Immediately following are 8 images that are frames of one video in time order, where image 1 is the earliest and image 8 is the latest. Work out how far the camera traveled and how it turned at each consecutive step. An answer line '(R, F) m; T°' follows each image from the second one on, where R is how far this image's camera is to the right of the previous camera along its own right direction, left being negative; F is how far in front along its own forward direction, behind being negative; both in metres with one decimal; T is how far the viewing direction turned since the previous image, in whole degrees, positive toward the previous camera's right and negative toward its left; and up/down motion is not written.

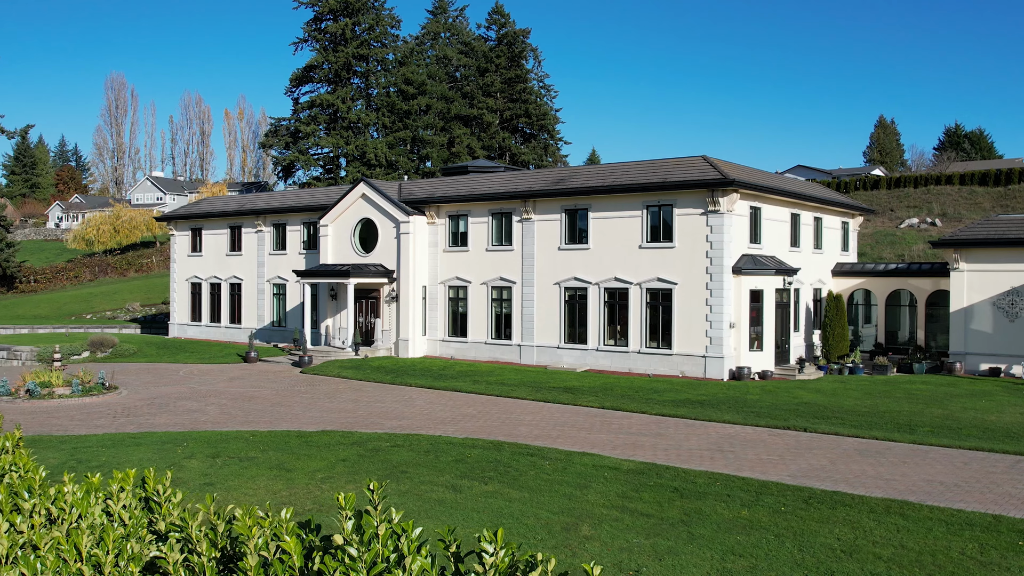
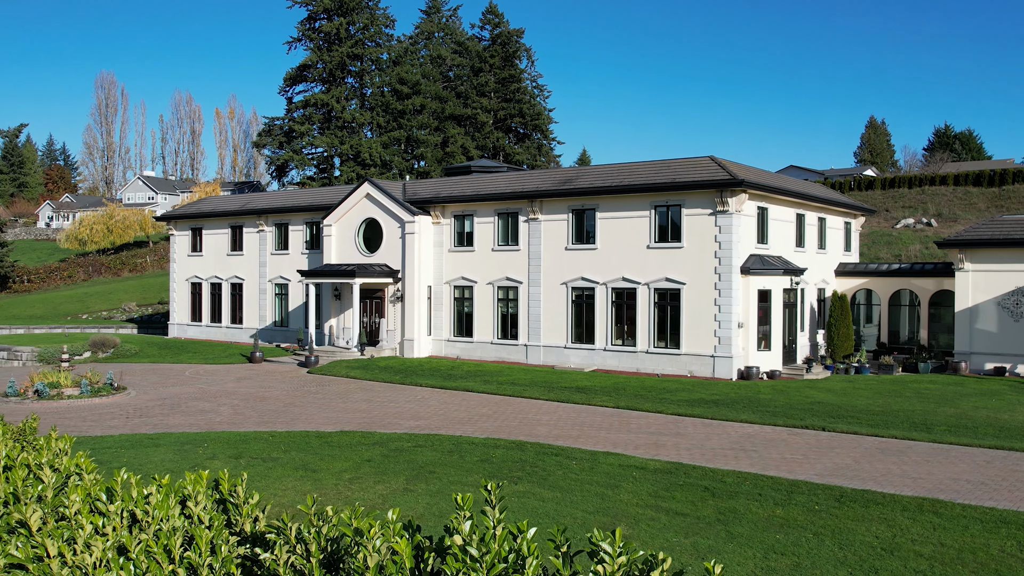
(-0.6, 0.0) m; +1°
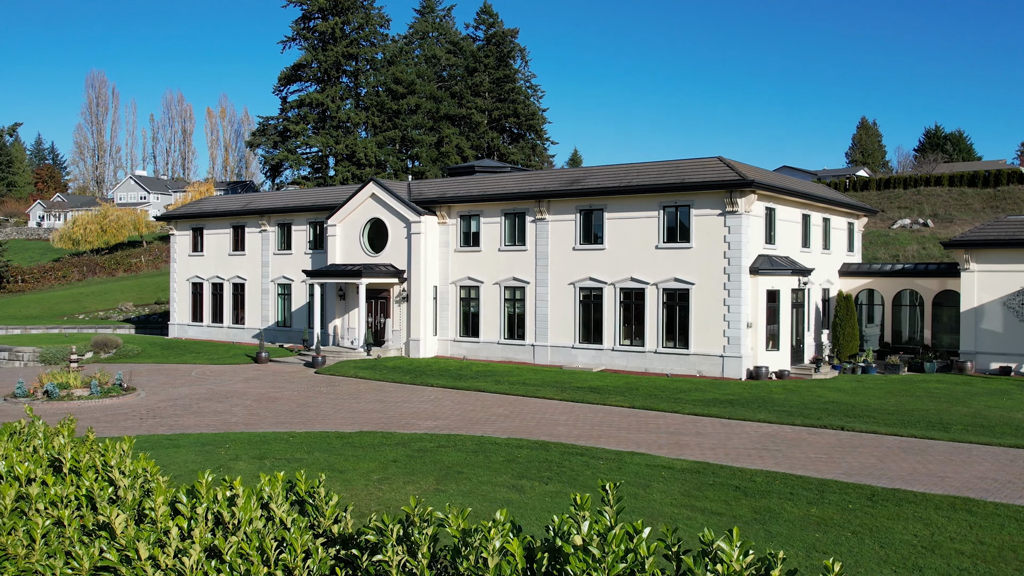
(-0.6, 0.0) m; +1°
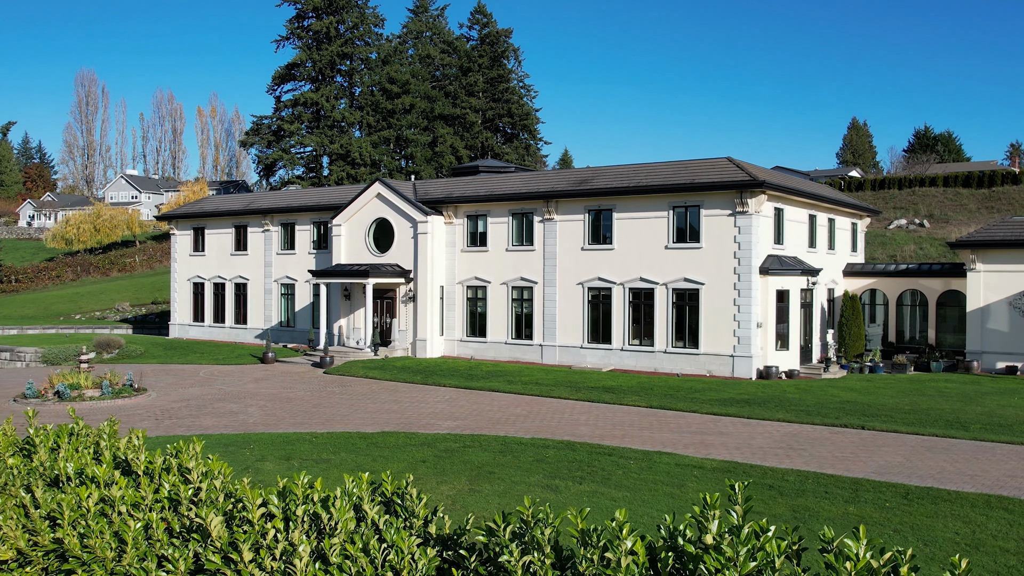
(-0.6, 0.0) m; +1°
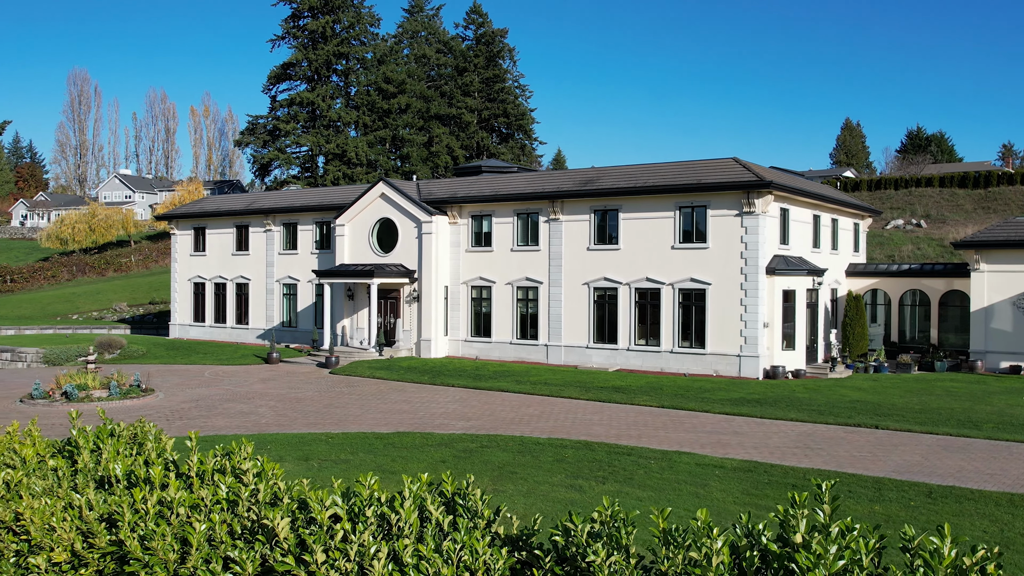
(-0.4, 0.0) m; 0°
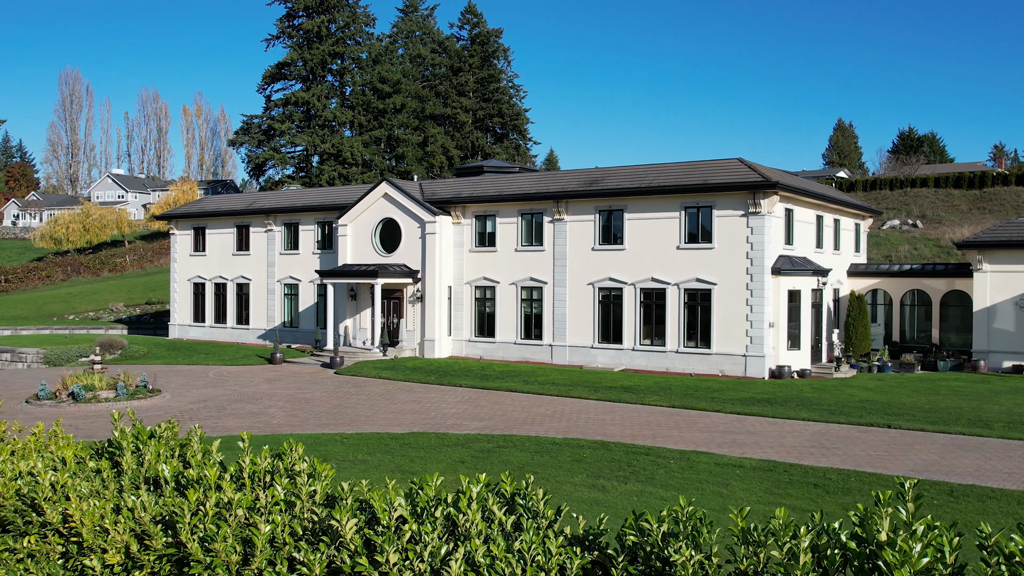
(-0.4, 0.0) m; +1°
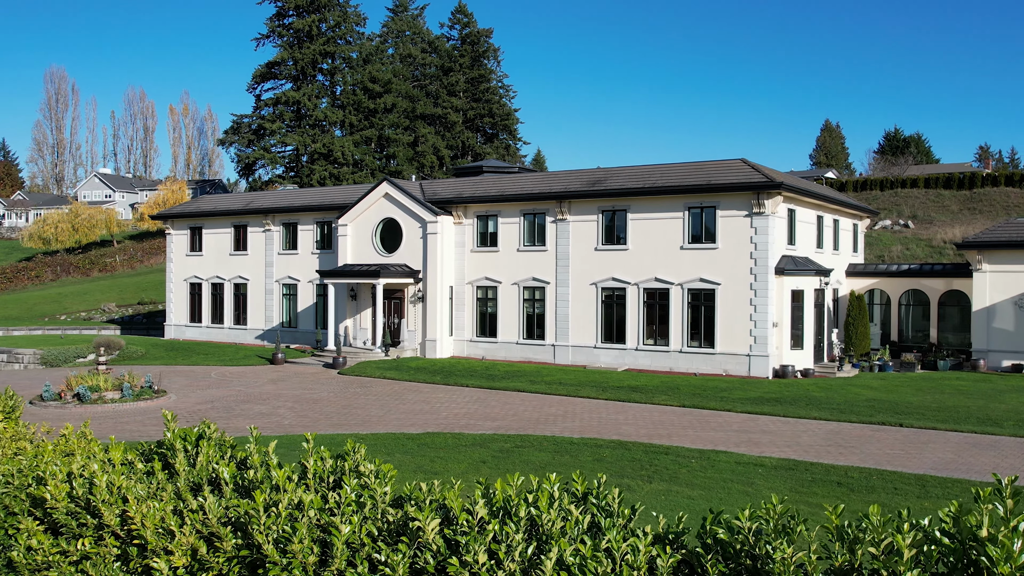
(-0.5, 0.0) m; +1°
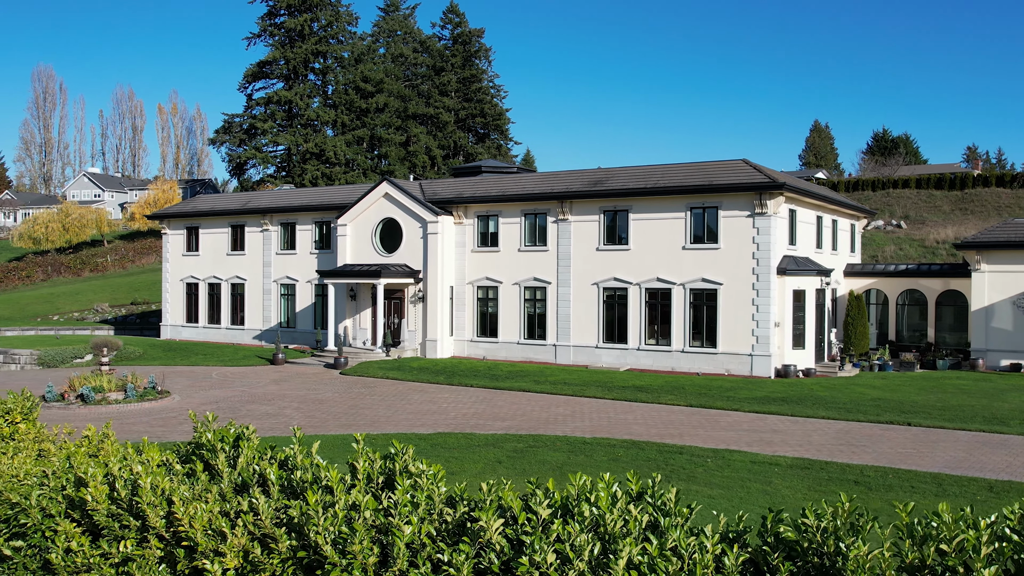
(-0.4, 0.0) m; +1°
